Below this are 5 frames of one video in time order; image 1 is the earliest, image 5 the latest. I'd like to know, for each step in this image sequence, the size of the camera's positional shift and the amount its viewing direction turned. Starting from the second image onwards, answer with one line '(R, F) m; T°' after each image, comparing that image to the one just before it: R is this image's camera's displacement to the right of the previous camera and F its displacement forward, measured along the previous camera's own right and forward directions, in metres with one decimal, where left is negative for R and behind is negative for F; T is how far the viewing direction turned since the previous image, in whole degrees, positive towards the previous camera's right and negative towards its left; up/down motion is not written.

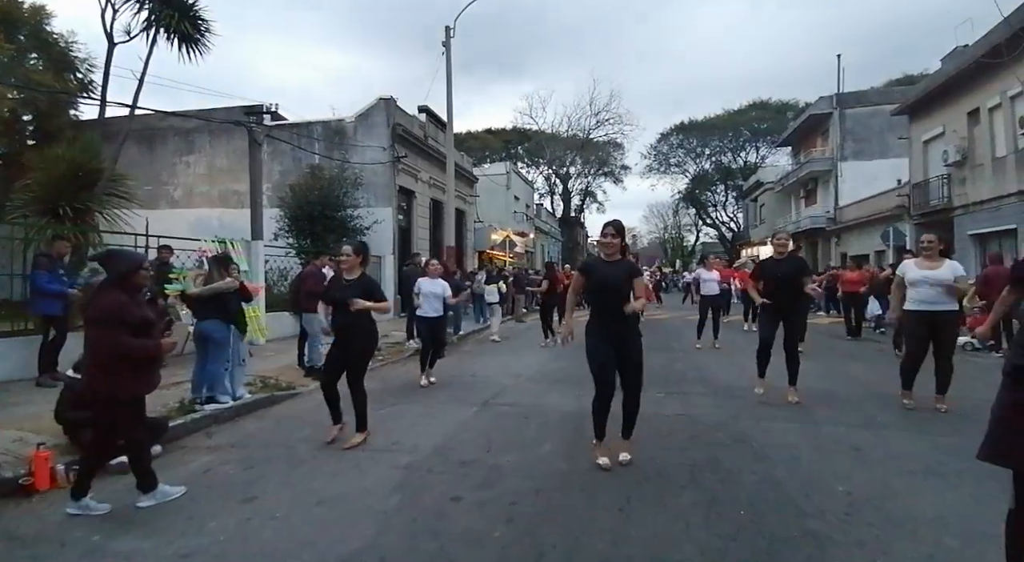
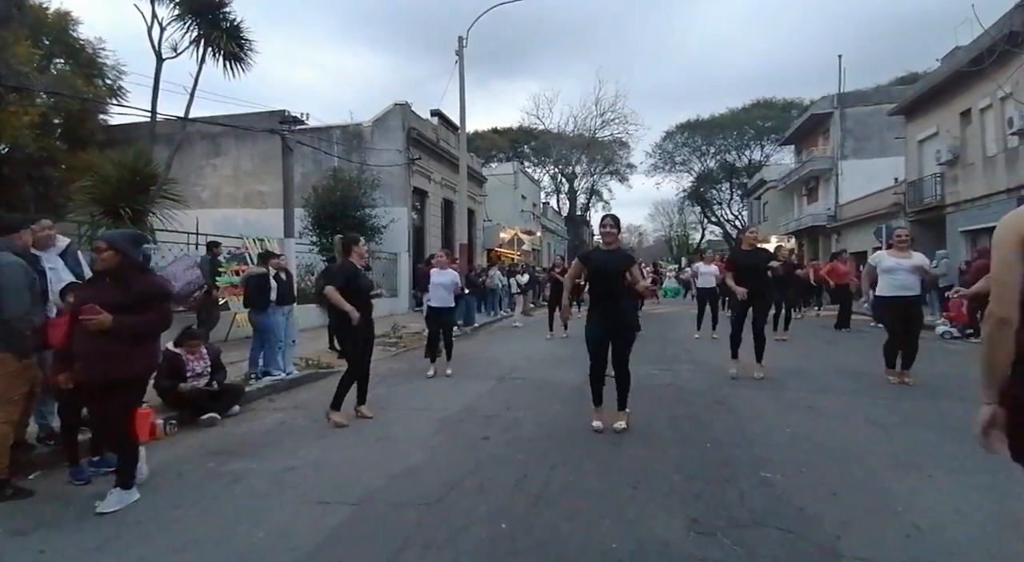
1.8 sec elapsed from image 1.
(-0.1, -1.3) m; -1°
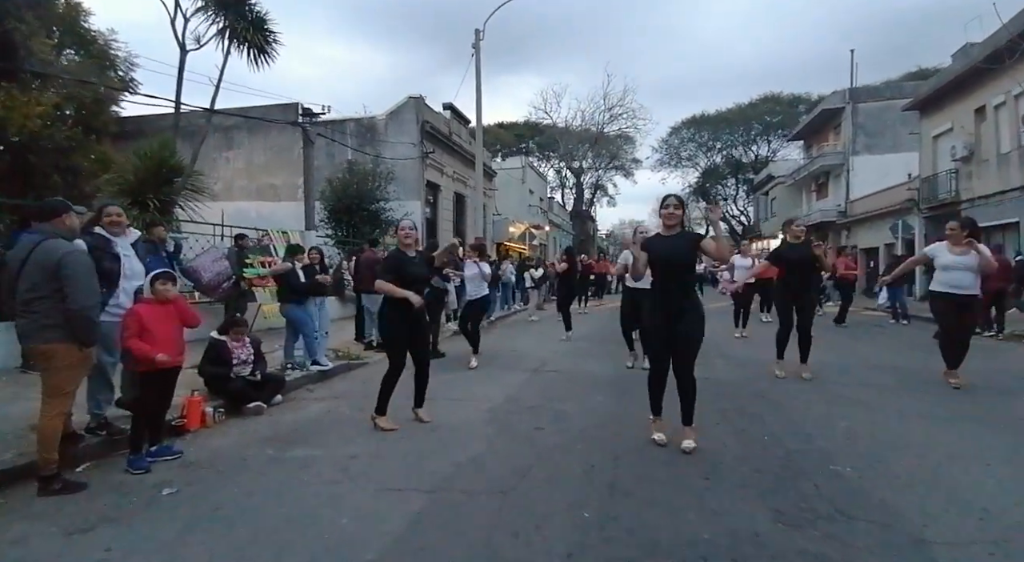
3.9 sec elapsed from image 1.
(-0.4, 0.0) m; 0°
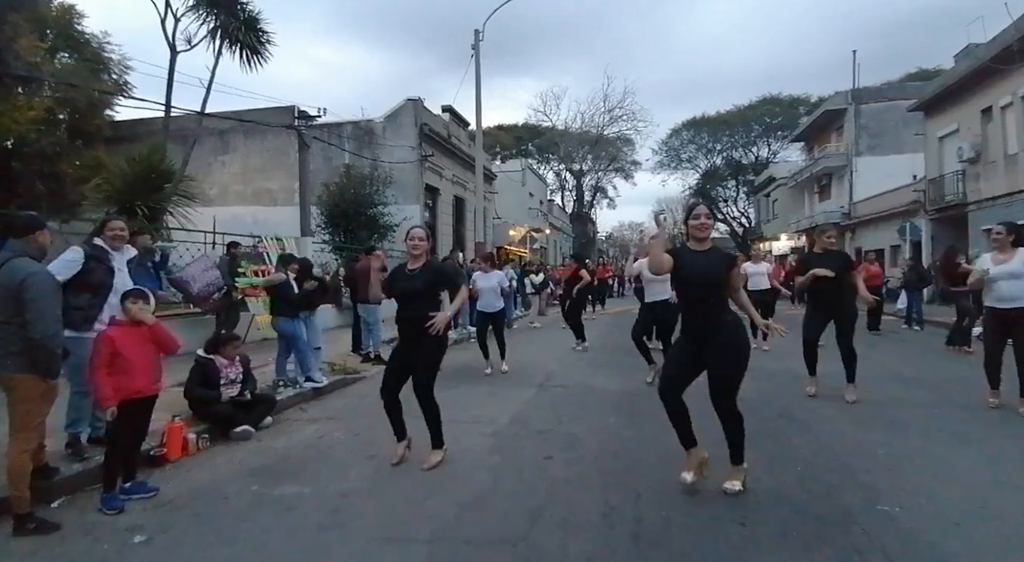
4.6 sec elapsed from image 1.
(-0.1, +0.5) m; 0°
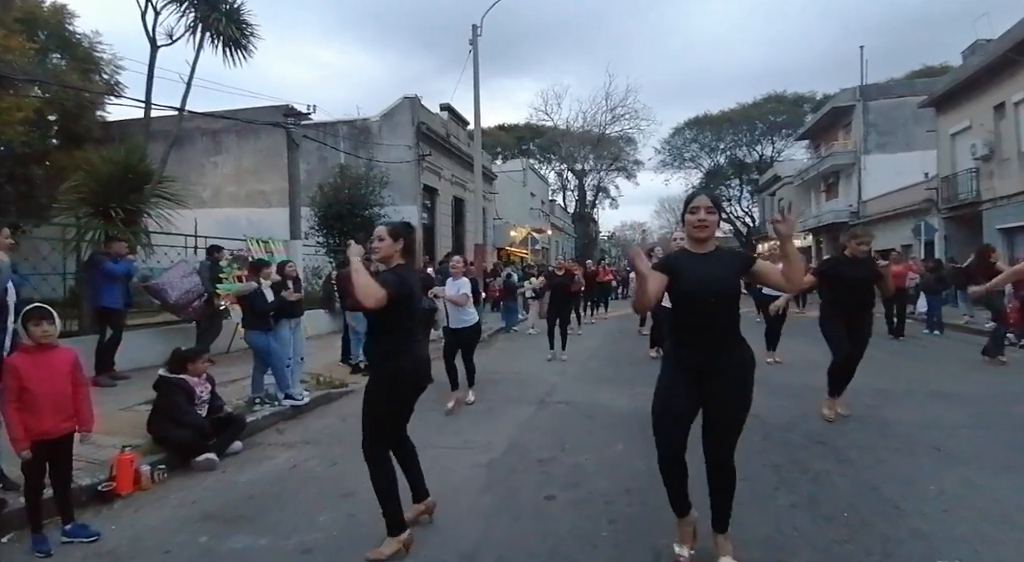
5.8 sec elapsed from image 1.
(+0.1, +0.7) m; 0°
